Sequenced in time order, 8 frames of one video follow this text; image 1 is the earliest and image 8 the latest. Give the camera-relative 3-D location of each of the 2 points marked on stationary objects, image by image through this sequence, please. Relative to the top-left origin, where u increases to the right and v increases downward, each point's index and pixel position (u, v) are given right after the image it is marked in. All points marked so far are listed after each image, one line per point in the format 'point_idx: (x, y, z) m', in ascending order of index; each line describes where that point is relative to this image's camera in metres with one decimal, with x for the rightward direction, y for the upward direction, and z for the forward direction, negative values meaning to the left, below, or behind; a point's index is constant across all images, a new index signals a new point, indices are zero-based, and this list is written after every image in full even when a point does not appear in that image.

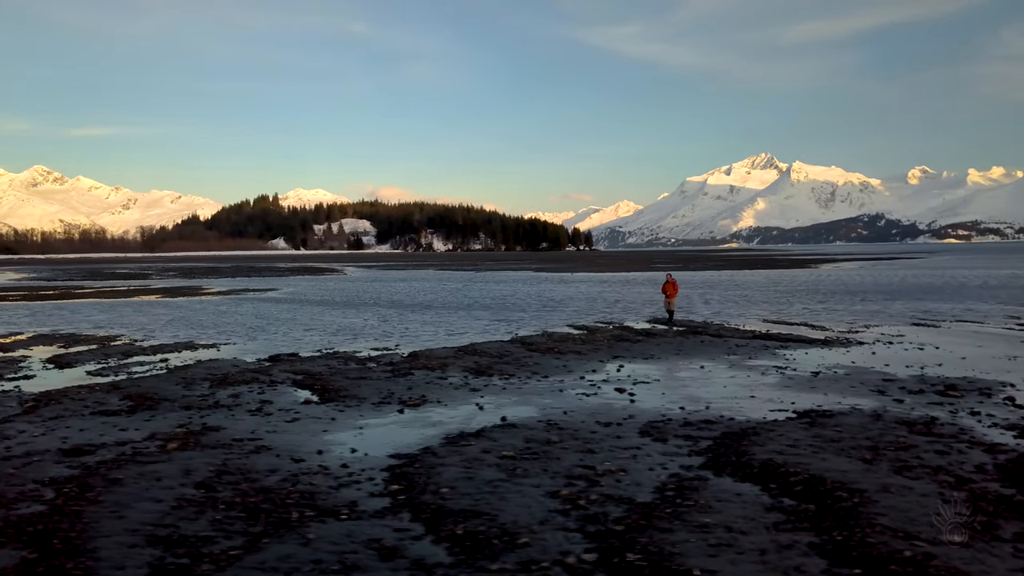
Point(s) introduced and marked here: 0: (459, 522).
0: (-0.5, -2.4, +8.2) m
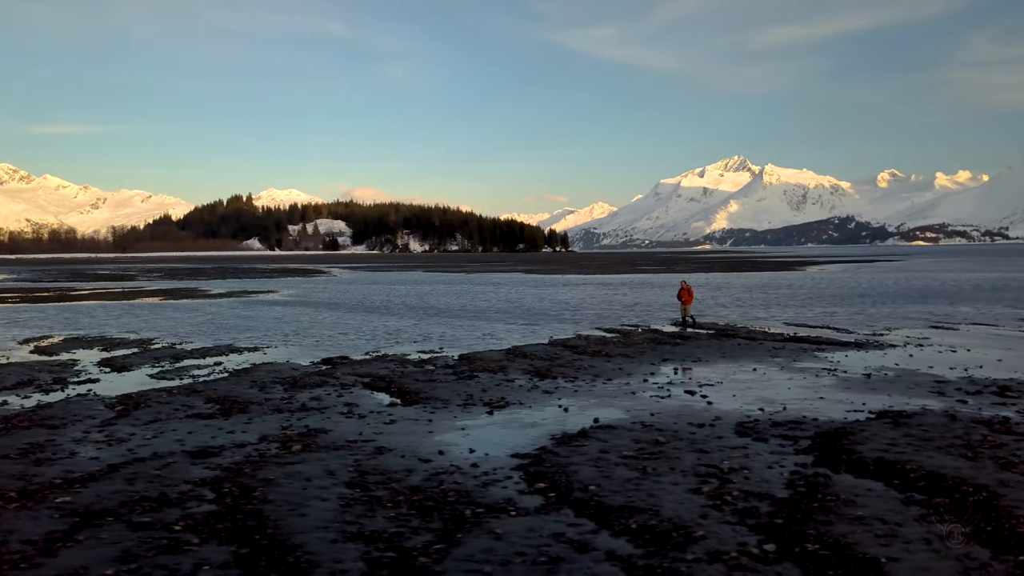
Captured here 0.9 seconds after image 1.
0: (+1.3, -2.5, +8.8) m
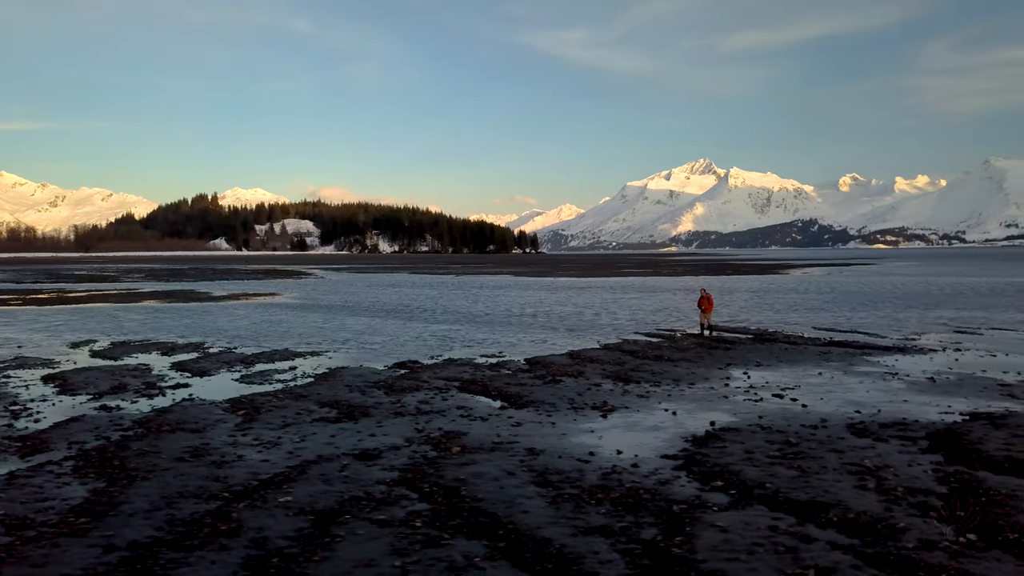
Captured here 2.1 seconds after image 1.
0: (+3.8, -2.7, +9.7) m
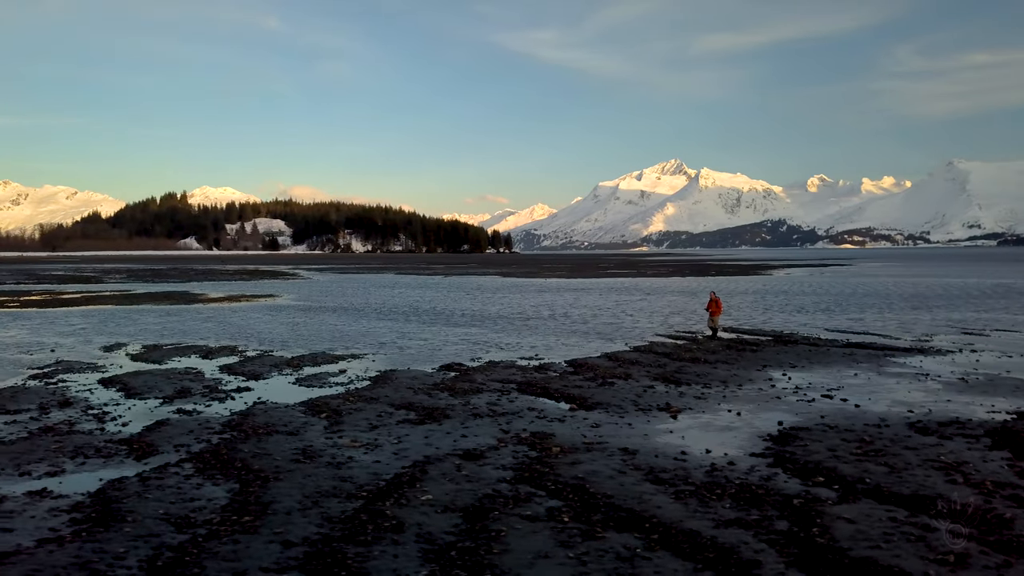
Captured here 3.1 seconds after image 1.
0: (+5.5, -2.8, +10.5) m
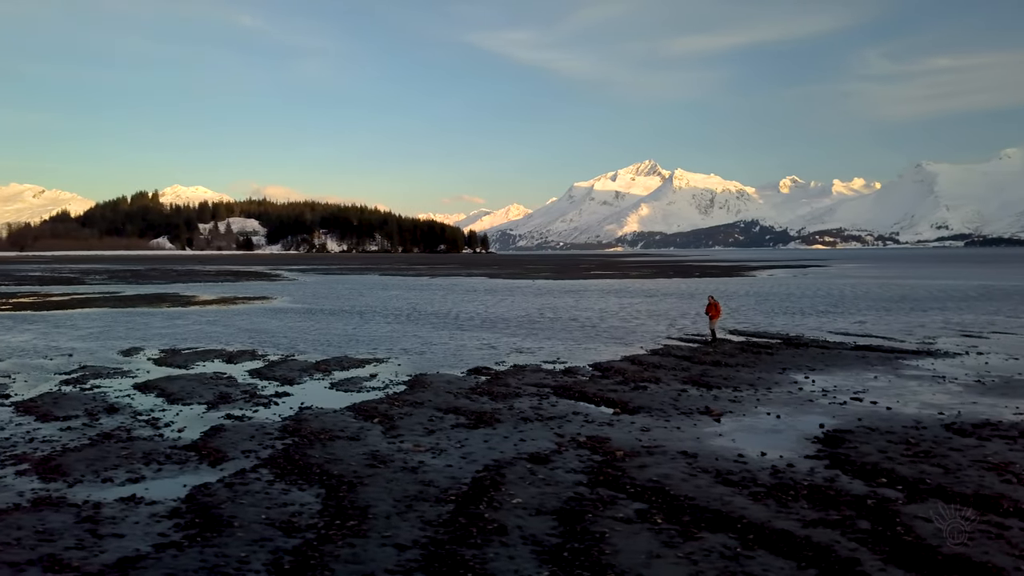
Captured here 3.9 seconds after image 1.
0: (+6.7, -3.0, +11.1) m
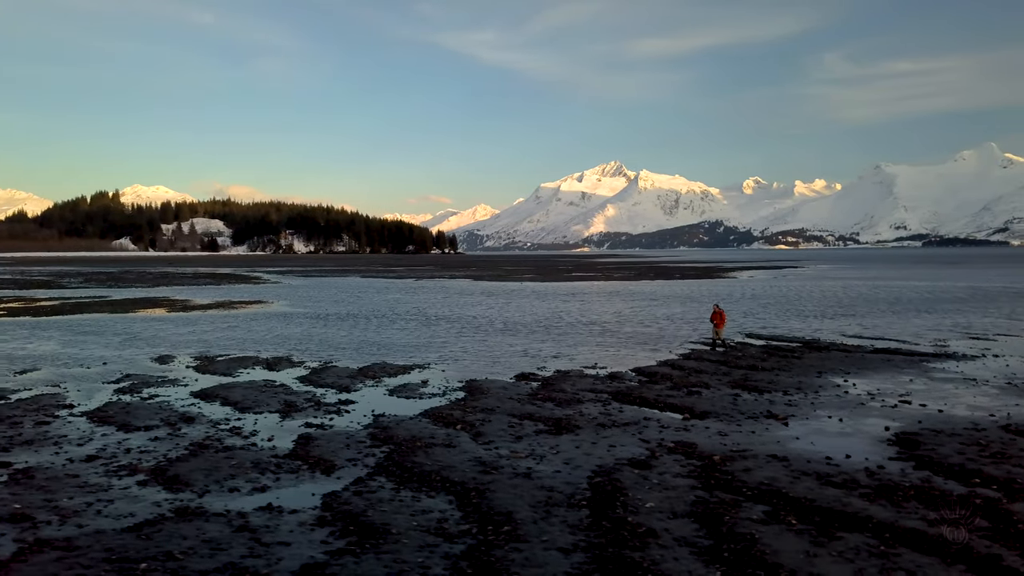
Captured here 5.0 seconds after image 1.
0: (+8.6, -3.2, +12.0) m
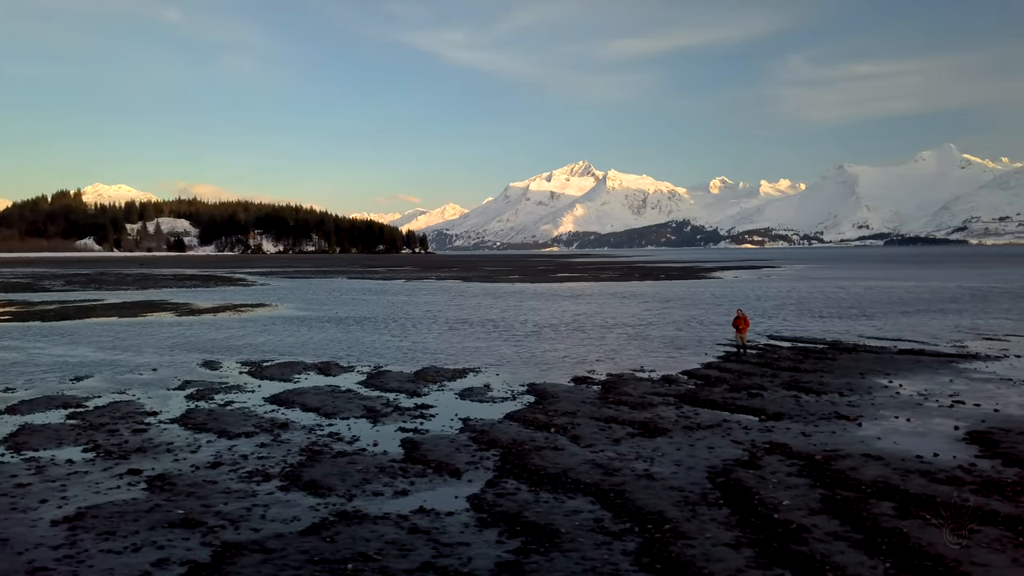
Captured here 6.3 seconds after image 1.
0: (+10.9, -3.3, +13.0) m
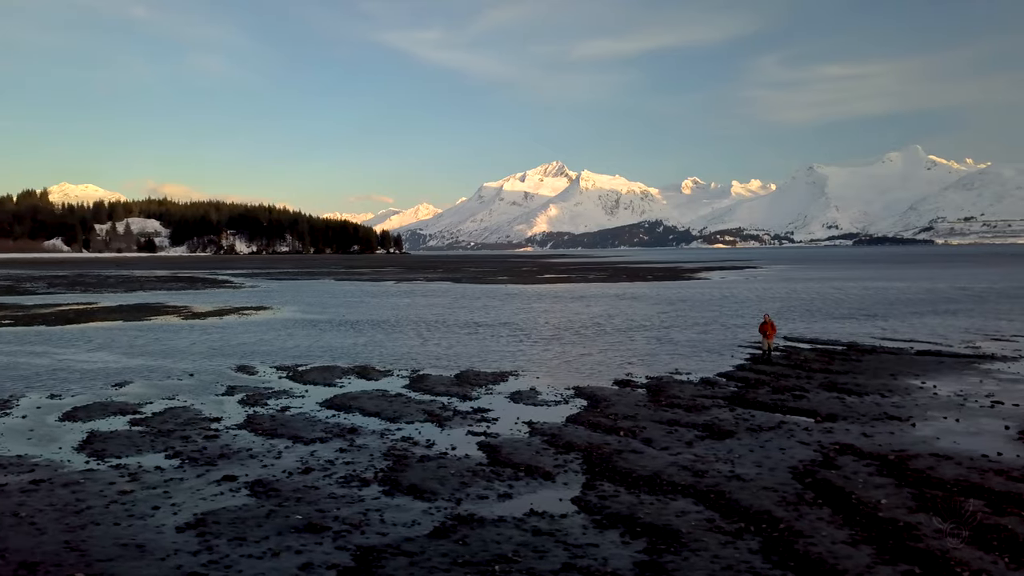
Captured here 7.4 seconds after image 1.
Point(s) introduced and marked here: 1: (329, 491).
0: (+12.7, -3.4, +13.8) m
1: (-3.3, -3.6, +14.5) m
